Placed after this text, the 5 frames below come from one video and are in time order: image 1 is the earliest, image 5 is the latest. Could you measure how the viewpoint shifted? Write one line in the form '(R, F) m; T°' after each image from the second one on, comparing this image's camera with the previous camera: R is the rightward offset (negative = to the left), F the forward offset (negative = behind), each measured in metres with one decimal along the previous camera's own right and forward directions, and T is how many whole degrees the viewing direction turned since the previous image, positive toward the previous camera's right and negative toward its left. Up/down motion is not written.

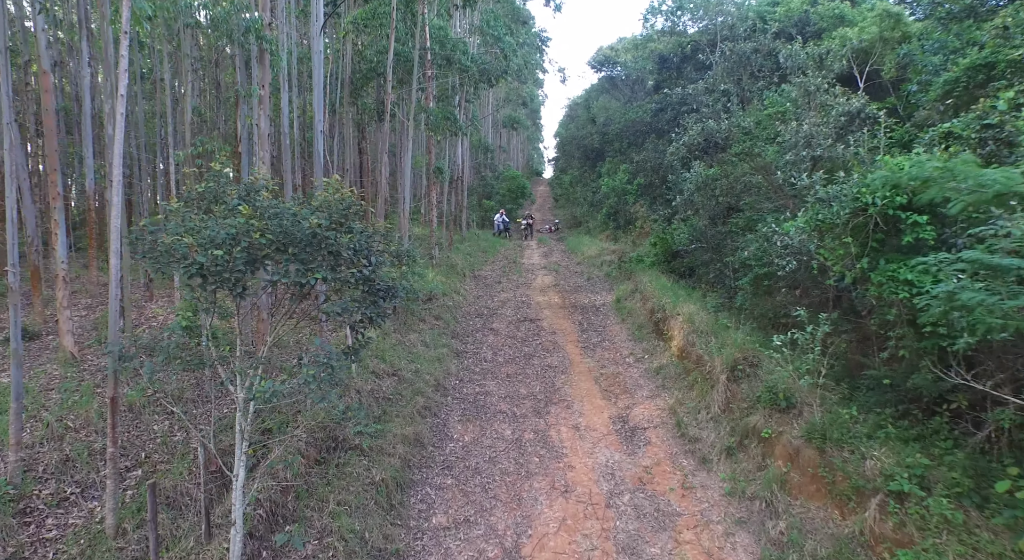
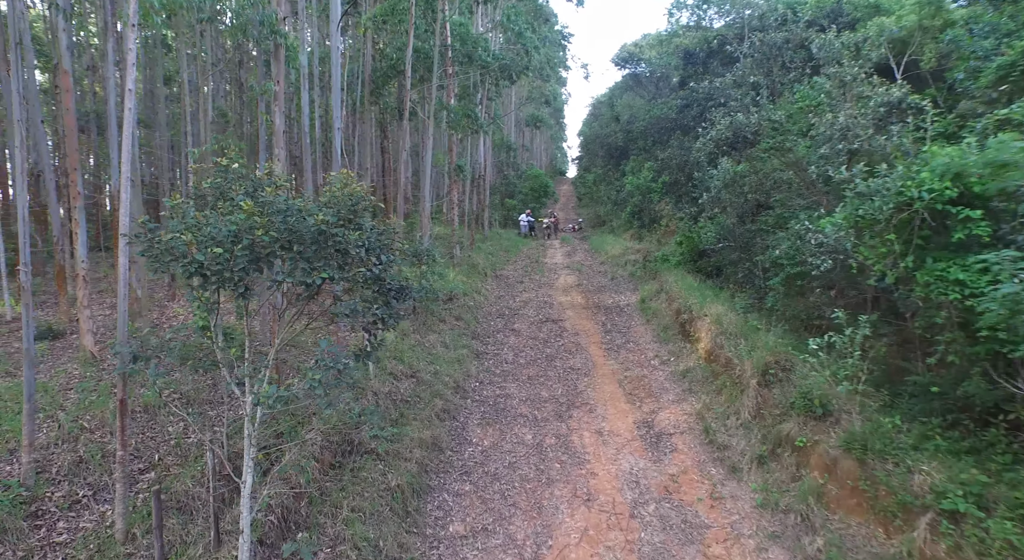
(0.0, +0.2) m; -2°
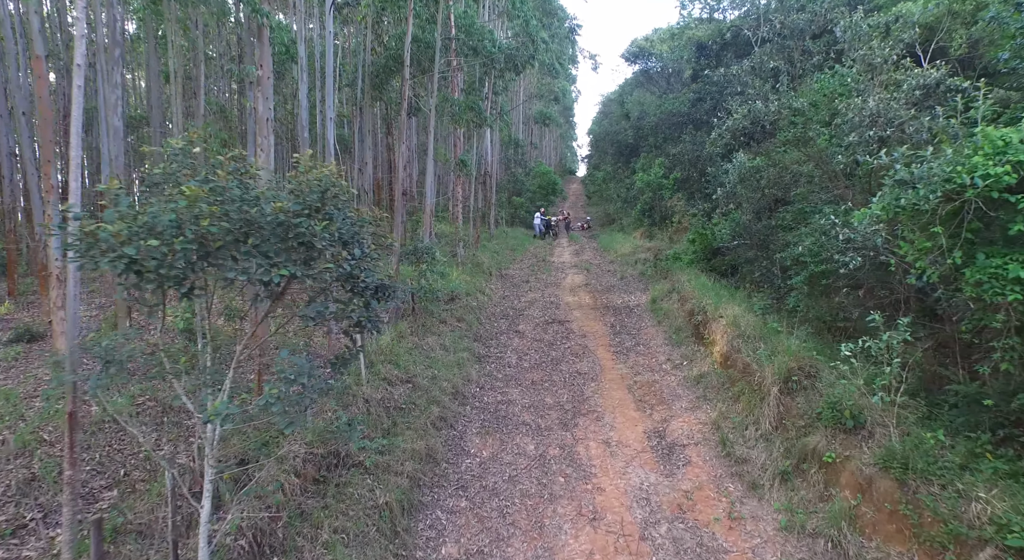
(+0.1, +0.5) m; -1°
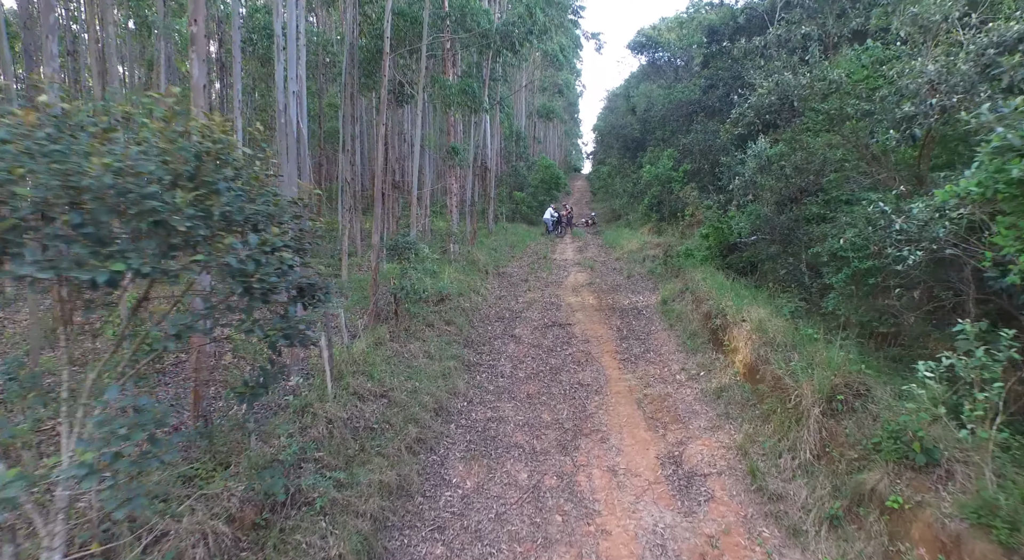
(+0.2, +1.1) m; -1°
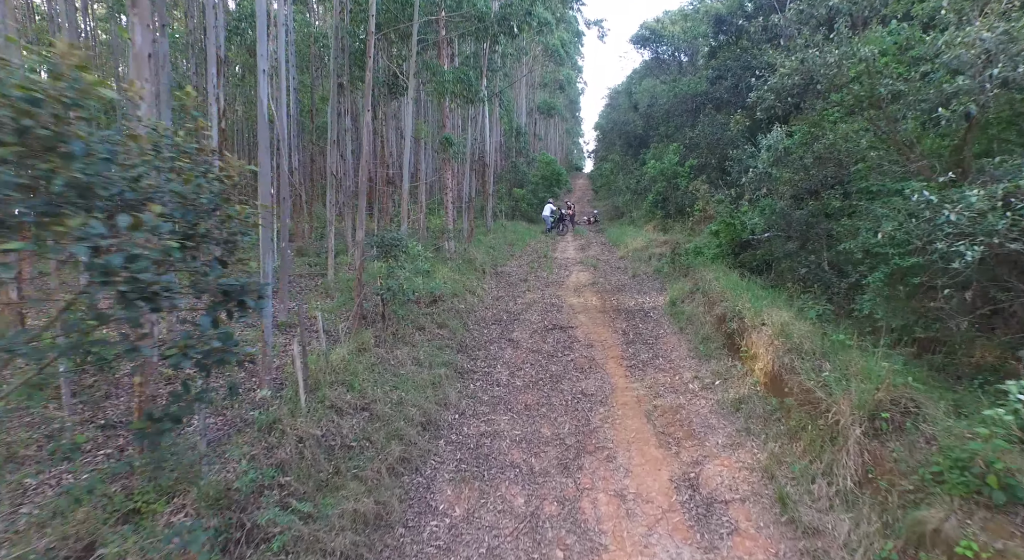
(+0.1, +0.7) m; 0°
